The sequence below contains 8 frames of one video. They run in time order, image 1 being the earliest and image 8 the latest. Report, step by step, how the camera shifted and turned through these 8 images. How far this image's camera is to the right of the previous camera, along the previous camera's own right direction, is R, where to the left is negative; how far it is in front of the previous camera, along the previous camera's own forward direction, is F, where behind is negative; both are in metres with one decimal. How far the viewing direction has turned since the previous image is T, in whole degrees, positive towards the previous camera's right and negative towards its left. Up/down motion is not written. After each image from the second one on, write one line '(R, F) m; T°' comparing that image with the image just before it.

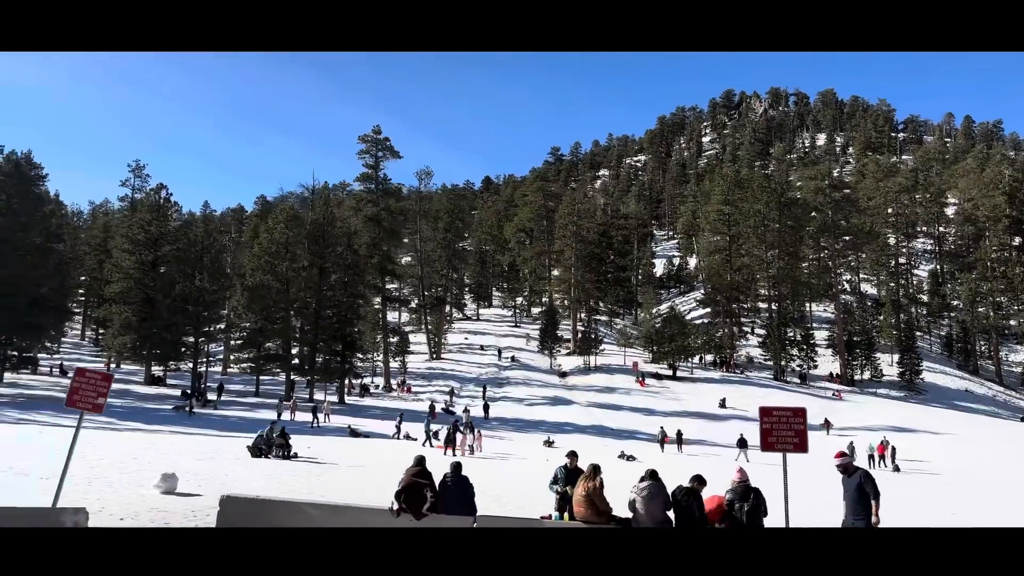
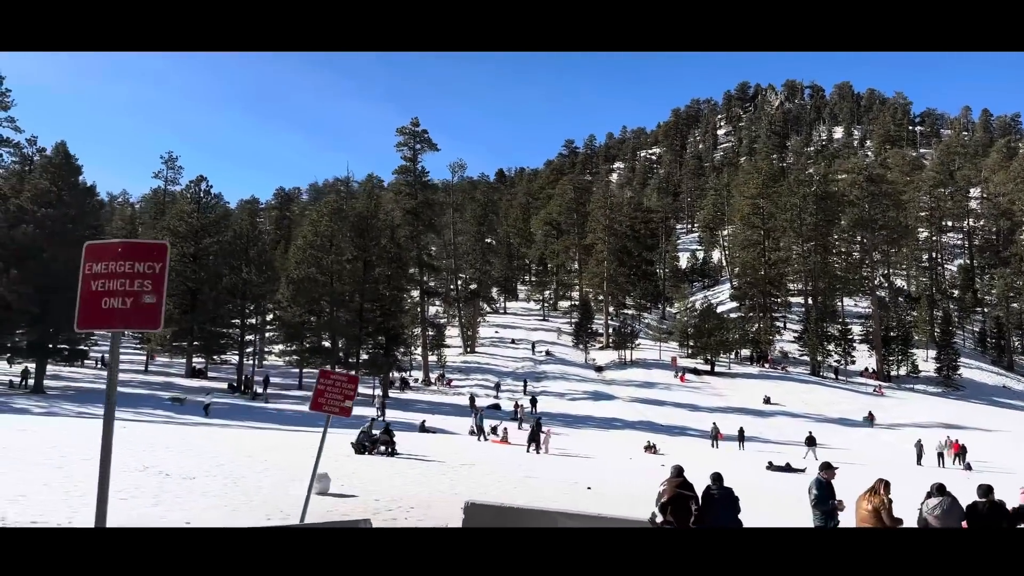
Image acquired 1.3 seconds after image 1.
(-1.6, +0.2) m; -1°
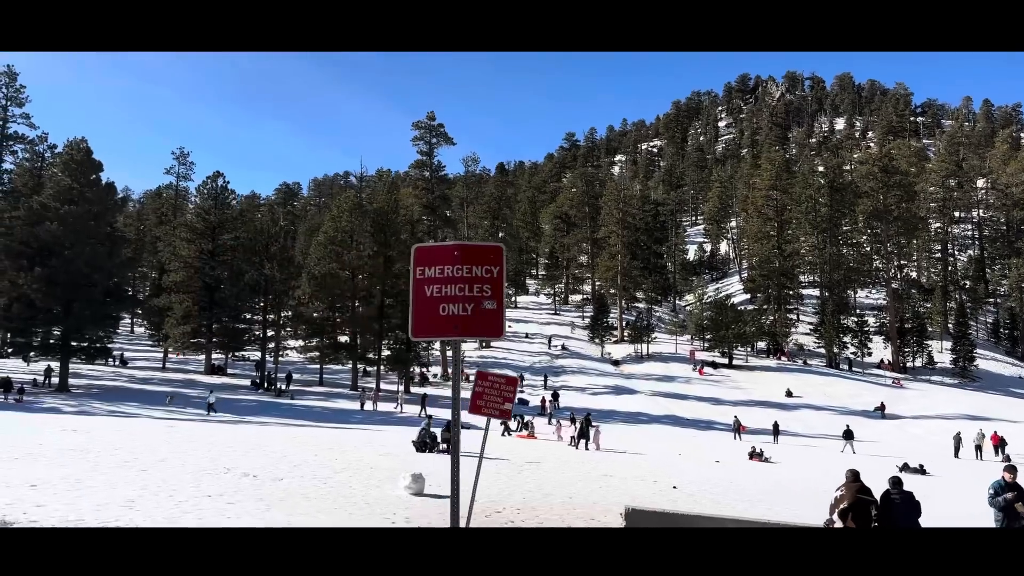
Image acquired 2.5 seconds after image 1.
(-1.1, +0.2) m; 0°
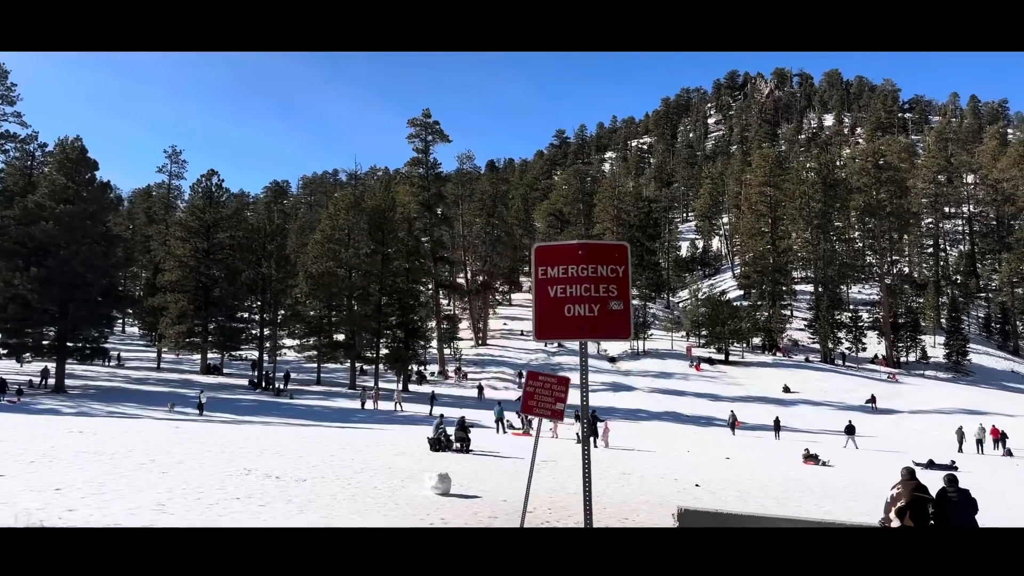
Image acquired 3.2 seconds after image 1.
(-0.4, +0.1) m; +1°
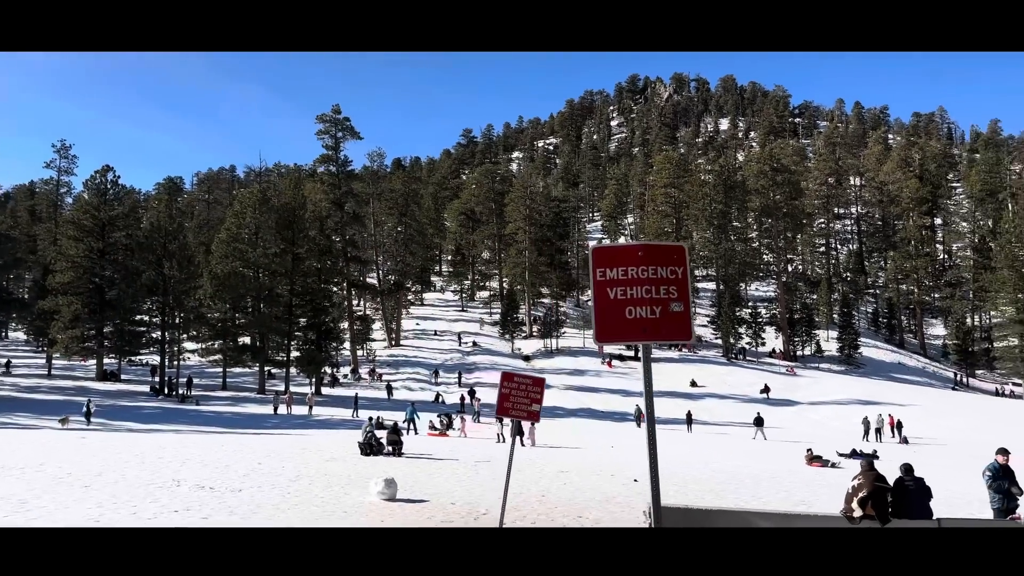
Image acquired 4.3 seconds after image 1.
(-0.4, +0.1) m; +7°
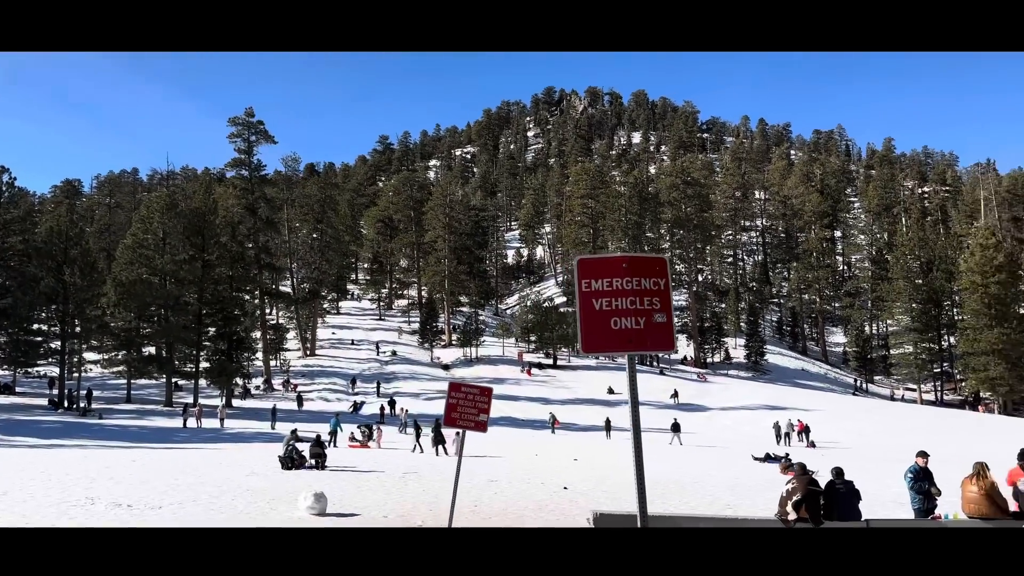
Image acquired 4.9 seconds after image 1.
(-0.2, 0.0) m; +6°
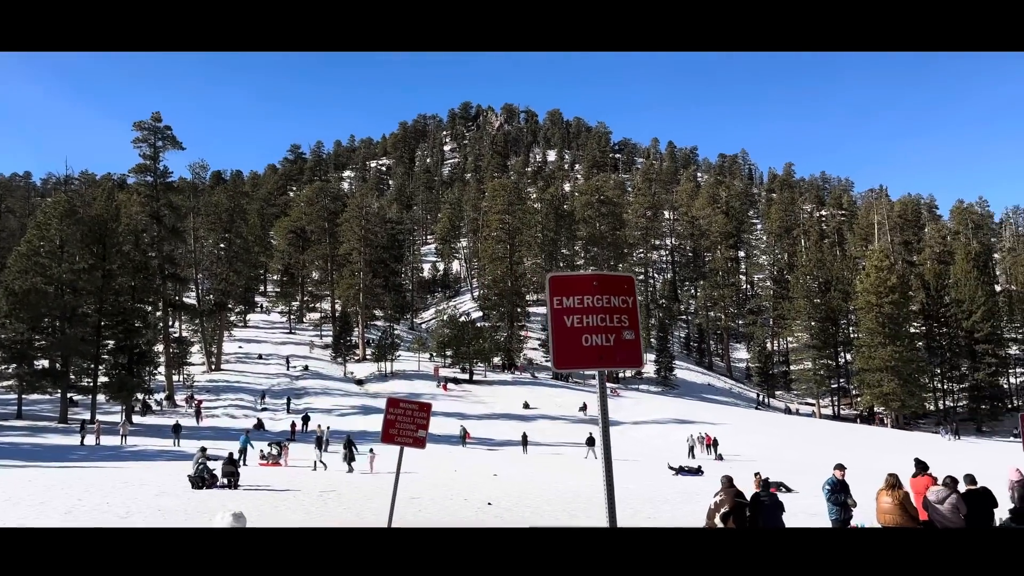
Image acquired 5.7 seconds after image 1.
(-0.2, 0.0) m; +6°
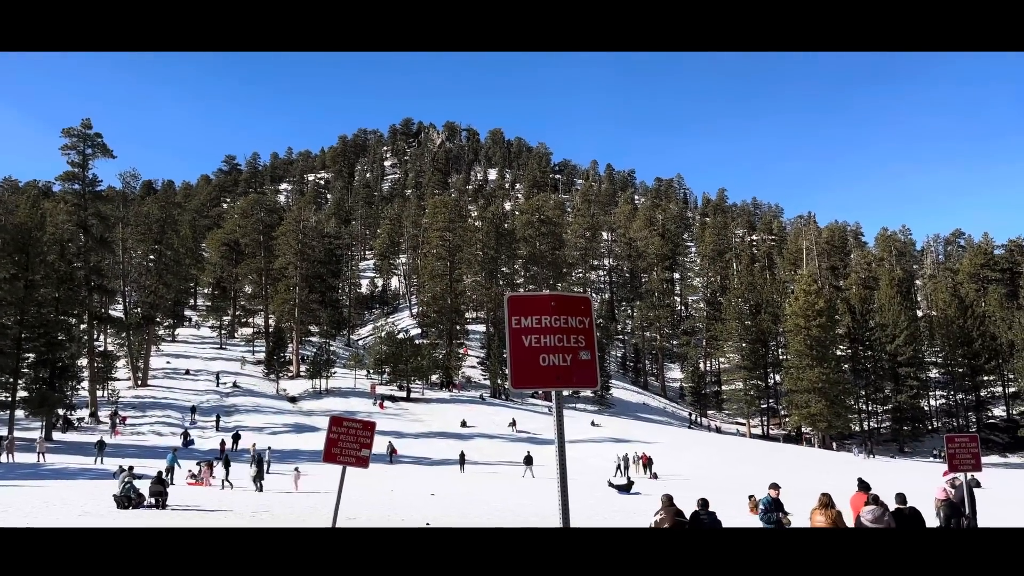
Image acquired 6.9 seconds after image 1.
(-0.1, 0.0) m; +4°
